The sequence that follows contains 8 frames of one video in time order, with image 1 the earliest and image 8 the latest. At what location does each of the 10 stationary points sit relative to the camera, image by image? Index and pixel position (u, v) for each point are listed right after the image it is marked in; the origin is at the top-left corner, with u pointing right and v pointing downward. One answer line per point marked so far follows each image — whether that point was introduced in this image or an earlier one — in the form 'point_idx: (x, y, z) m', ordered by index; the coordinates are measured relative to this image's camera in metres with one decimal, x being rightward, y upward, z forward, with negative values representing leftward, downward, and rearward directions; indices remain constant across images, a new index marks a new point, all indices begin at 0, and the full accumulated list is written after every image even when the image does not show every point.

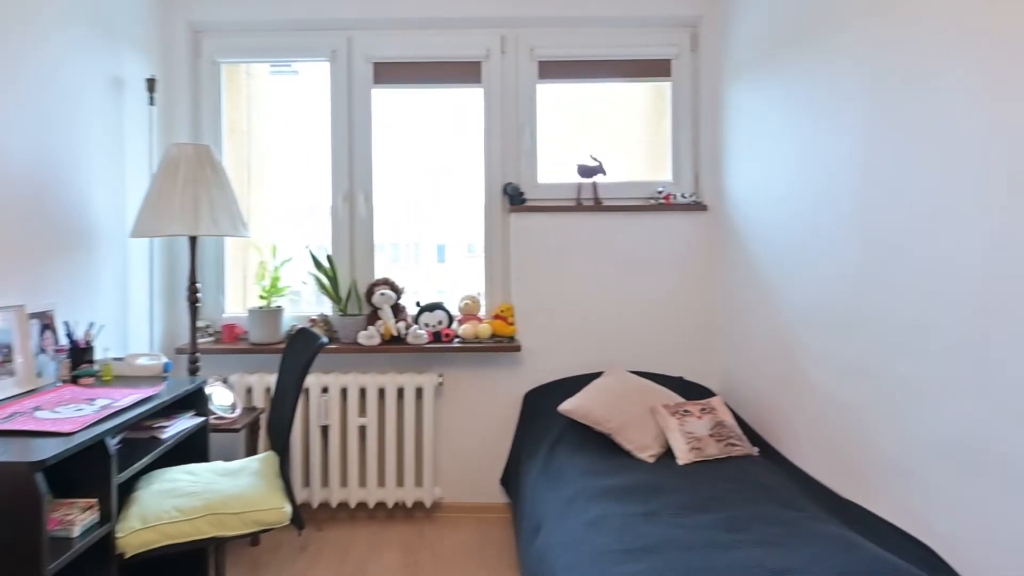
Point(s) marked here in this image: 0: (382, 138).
0: (-0.6, +0.7, +2.4) m
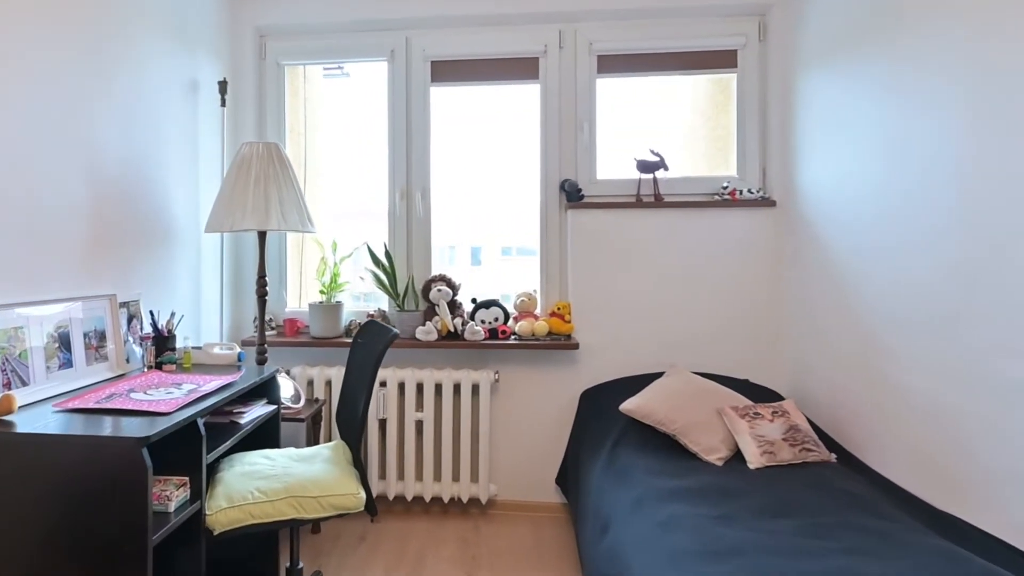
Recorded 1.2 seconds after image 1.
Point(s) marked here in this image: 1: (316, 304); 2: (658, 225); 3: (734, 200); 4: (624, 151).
0: (-0.4, +0.7, +2.4) m
1: (-0.9, -0.1, +2.3) m
2: (+0.7, +0.3, +2.2) m
3: (+1.0, +0.4, +2.2) m
4: (+0.5, +0.6, +2.4) m
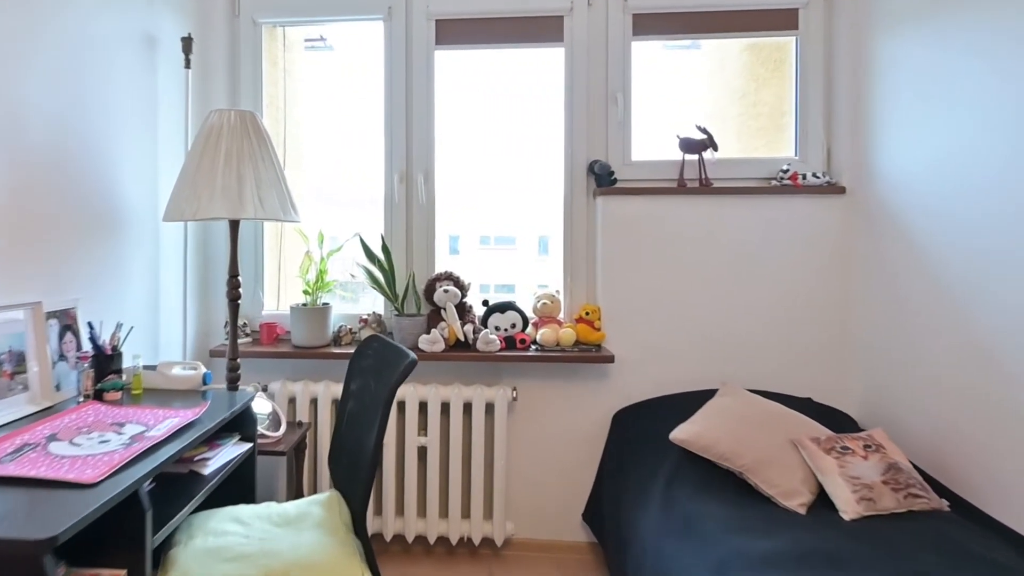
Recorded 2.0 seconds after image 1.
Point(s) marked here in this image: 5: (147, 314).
0: (-0.3, +0.8, +2.1) m
1: (-0.8, -0.1, +2.0) m
2: (+0.7, +0.3, +1.9) m
3: (+1.1, +0.4, +1.9) m
4: (+0.6, +0.6, +2.0) m
5: (-1.3, -0.1, +1.7) m
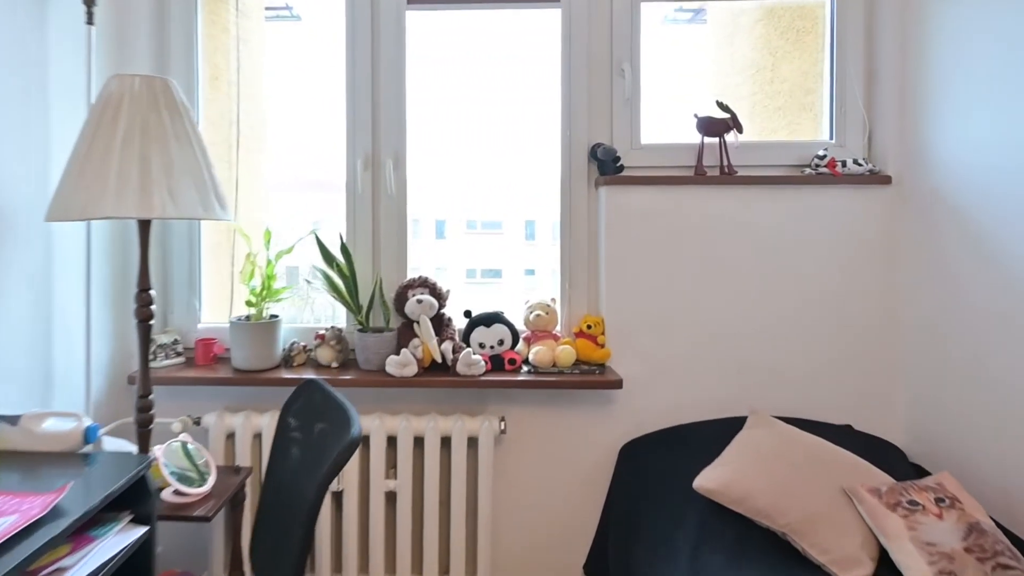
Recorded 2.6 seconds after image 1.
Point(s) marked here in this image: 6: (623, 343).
0: (-0.3, +0.7, +1.7) m
1: (-0.9, -0.1, +1.6) m
2: (+0.7, +0.2, +1.6) m
3: (+1.0, +0.4, +1.6) m
4: (+0.6, +0.6, +1.7) m
5: (-1.3, -0.1, +1.4) m
6: (+0.4, -0.2, +1.6) m
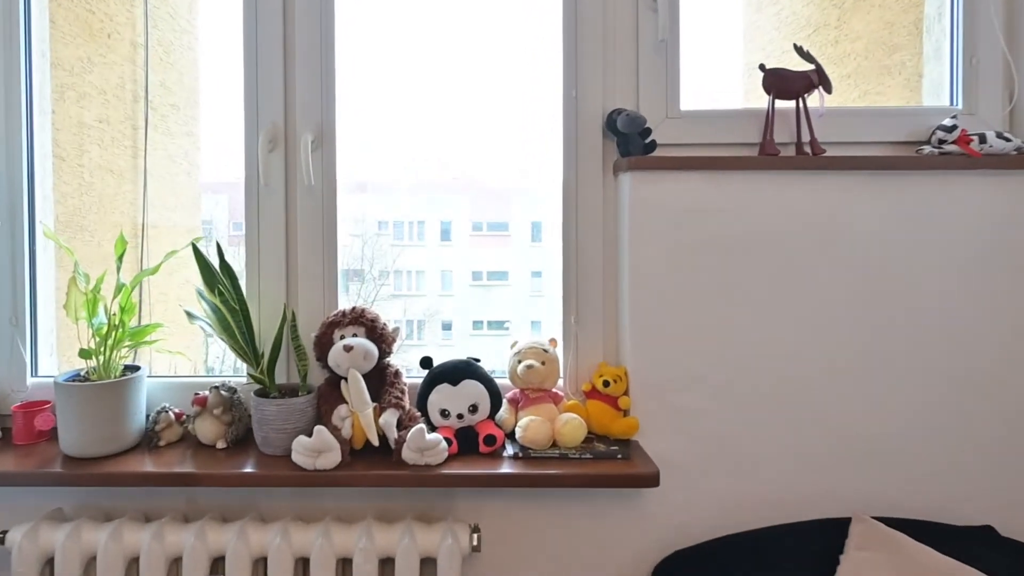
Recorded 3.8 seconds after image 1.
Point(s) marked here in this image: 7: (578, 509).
0: (-0.4, +0.6, +1.2) m
1: (-0.9, -0.2, +1.0) m
2: (+0.6, +0.2, +1.1) m
3: (+1.0, +0.3, +1.1) m
4: (+0.5, +0.5, +1.2) m
5: (-1.4, -0.2, +0.8) m
6: (+0.3, -0.3, +1.1) m
7: (+0.1, -0.5, +1.1) m
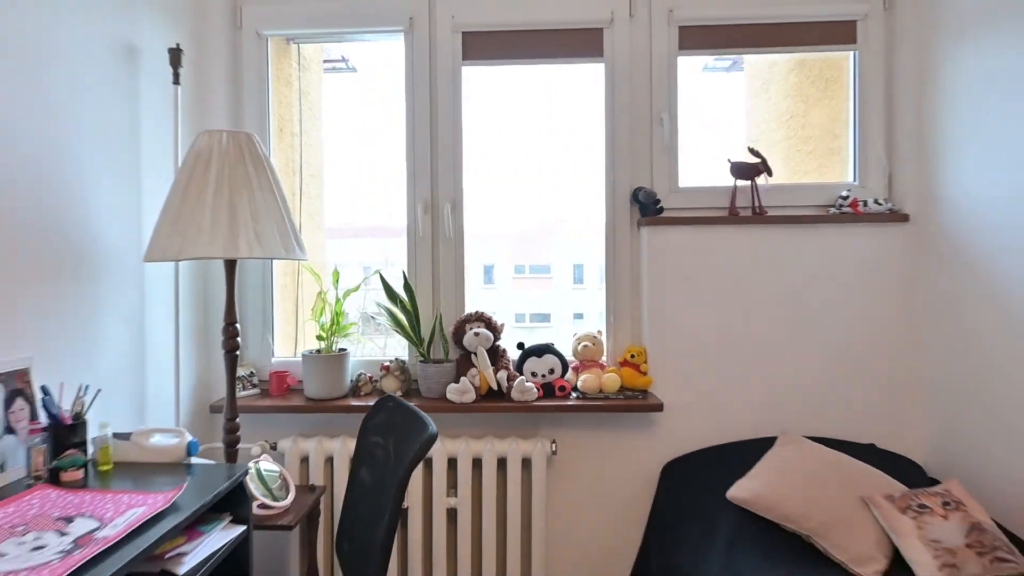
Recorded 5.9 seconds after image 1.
0: (-0.2, +0.6, +1.9) m
1: (-0.7, -0.2, +1.8) m
2: (+0.9, +0.1, +1.7) m
3: (+1.2, +0.3, +1.7) m
4: (+0.7, +0.5, +1.9) m
5: (-1.2, -0.2, +1.5) m
6: (+0.5, -0.3, +1.8) m
7: (+0.4, -0.5, +1.8) m
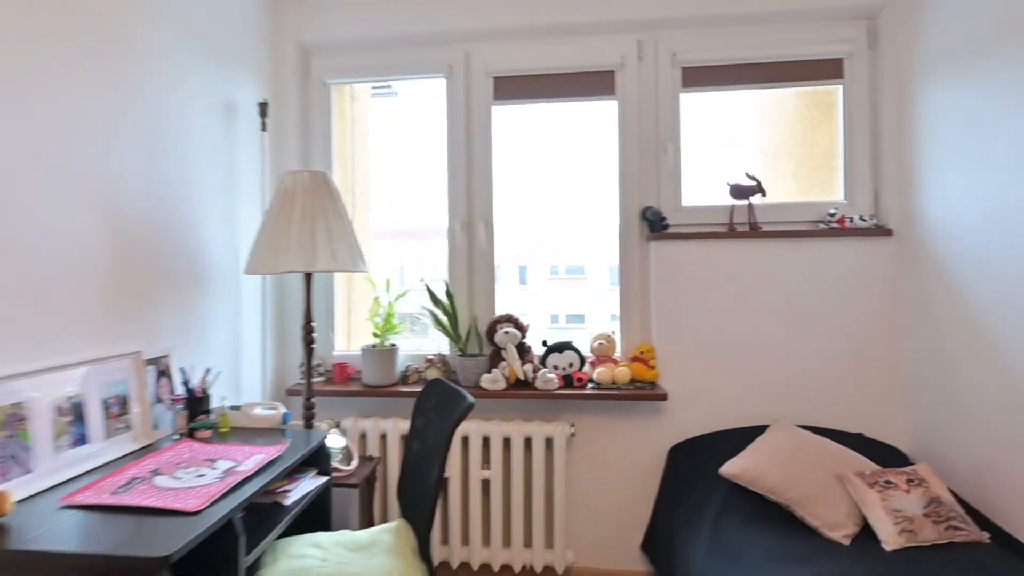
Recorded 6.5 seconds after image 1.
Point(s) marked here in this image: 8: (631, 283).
0: (-0.1, +0.6, +2.2) m
1: (-0.6, -0.3, +2.1) m
2: (+1.0, +0.1, +2.0) m
3: (+1.3, +0.2, +2.0) m
4: (+0.8, +0.5, +2.1) m
5: (-1.1, -0.3, +1.9) m
6: (+0.6, -0.3, +2.0) m
7: (+0.5, -0.5, +2.0) m
8: (+0.5, 0.0, +2.1) m
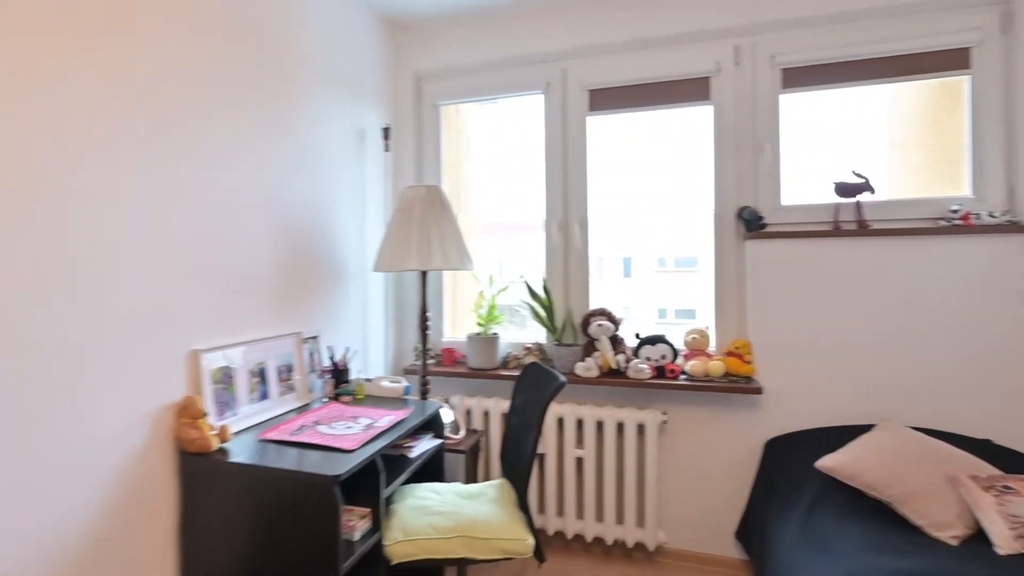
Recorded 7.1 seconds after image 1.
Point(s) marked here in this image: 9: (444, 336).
0: (+0.4, +0.6, +2.4) m
1: (-0.2, -0.2, +2.3) m
2: (+1.4, +0.1, +2.0) m
3: (+1.7, +0.2, +1.9) m
4: (+1.3, +0.5, +2.1) m
5: (-0.7, -0.2, +2.2) m
6: (+1.0, -0.3, +2.0) m
7: (+0.9, -0.5, +2.1) m
8: (+0.9, 0.0, +2.2) m
9: (-0.4, -0.3, +2.5) m
